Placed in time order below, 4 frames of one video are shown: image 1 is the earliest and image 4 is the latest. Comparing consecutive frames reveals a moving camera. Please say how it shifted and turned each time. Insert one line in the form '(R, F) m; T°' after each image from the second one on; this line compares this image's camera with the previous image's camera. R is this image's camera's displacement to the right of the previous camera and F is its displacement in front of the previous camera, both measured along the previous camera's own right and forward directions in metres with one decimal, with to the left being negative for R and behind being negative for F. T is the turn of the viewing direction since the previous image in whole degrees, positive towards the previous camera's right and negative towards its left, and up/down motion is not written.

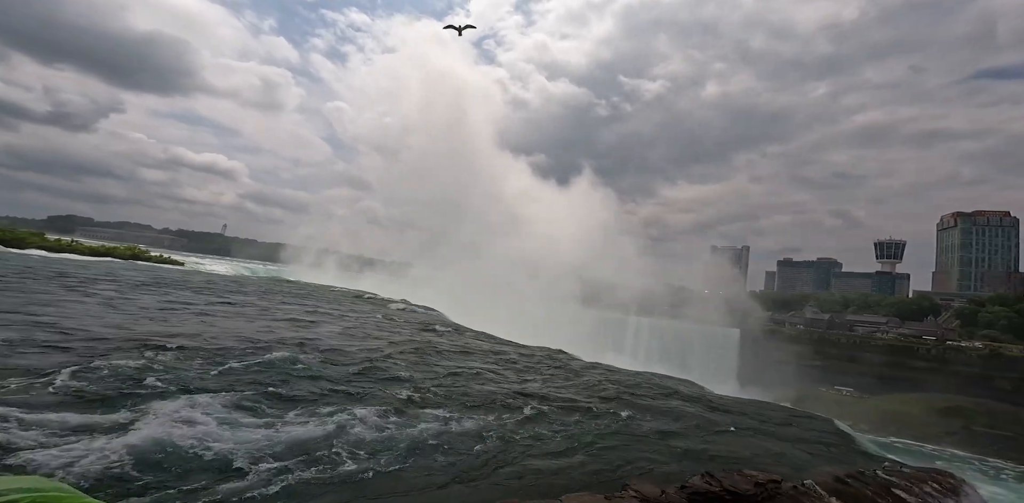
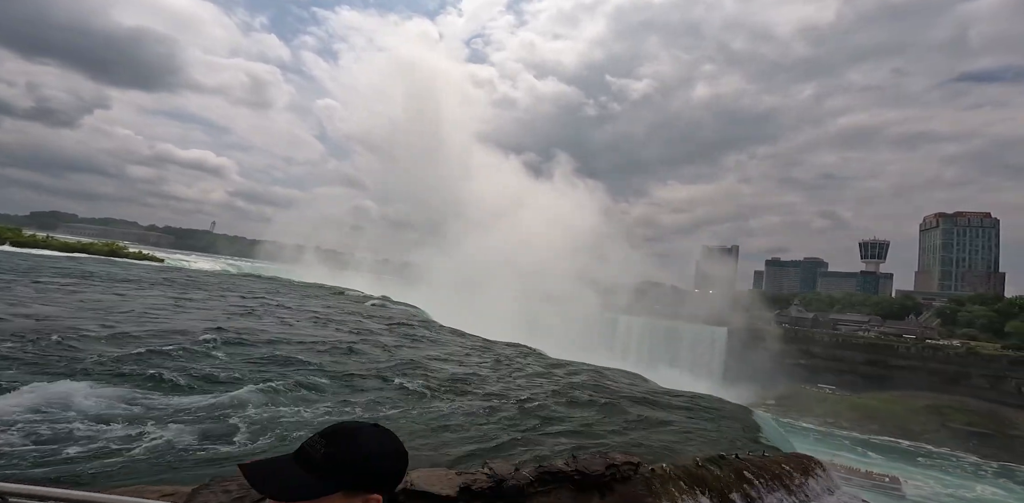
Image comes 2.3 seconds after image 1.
(-1.2, -0.8) m; +1°
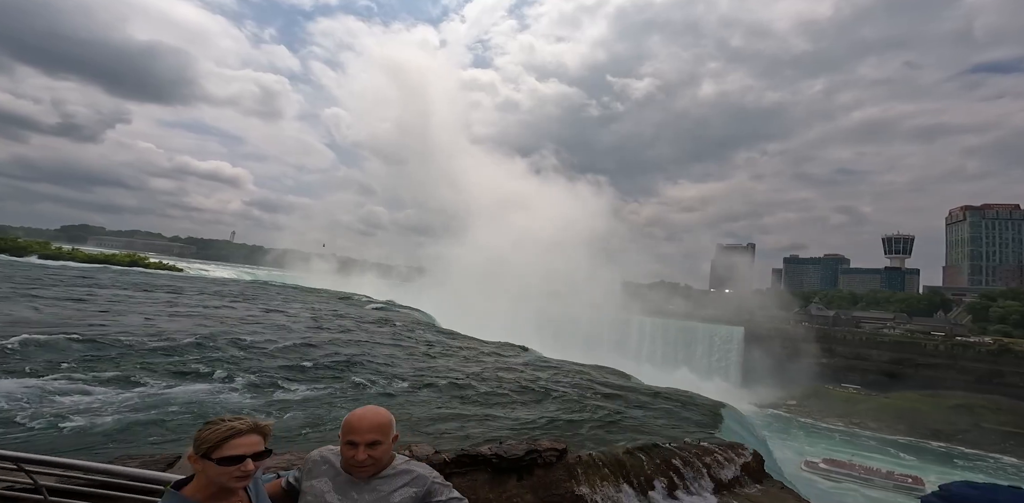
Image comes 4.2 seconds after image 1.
(+1.4, +0.9) m; -2°
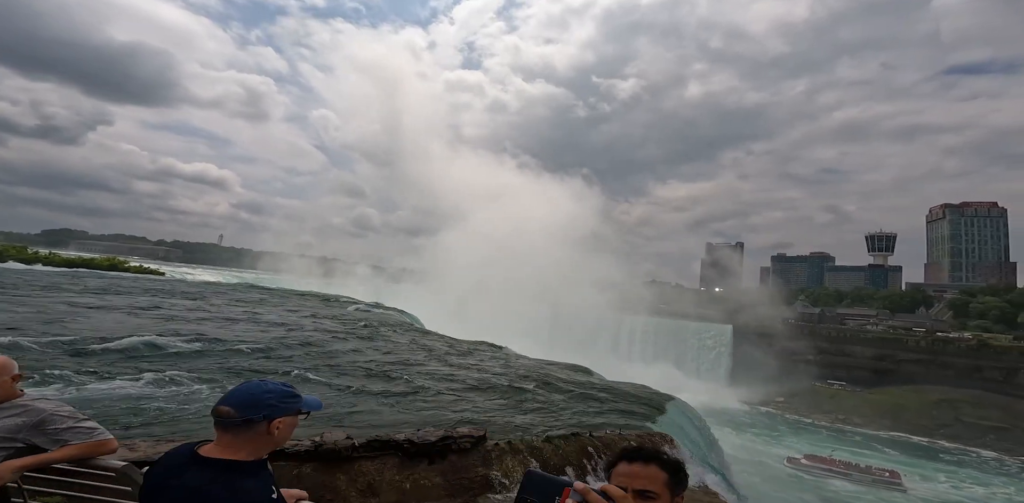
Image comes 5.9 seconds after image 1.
(+0.8, 0.0) m; +1°
